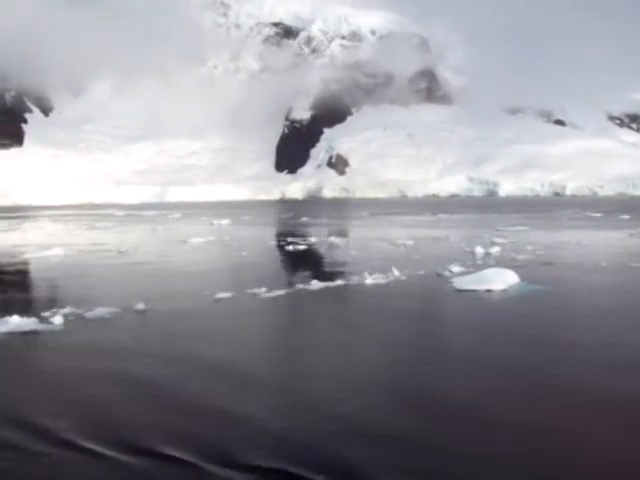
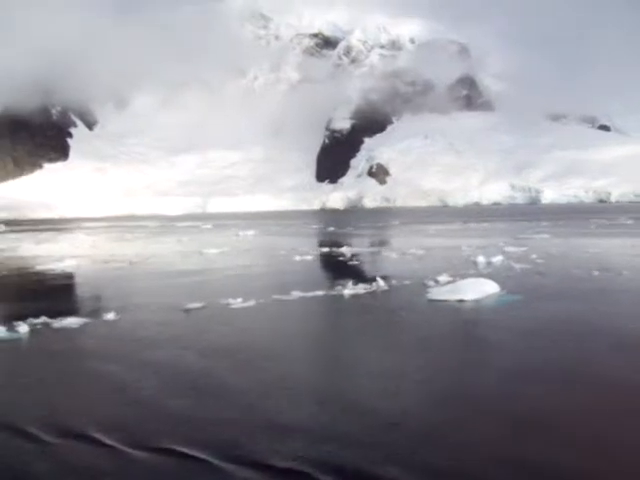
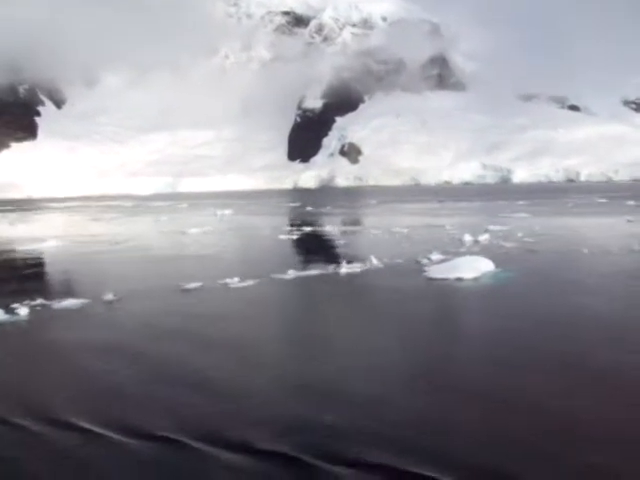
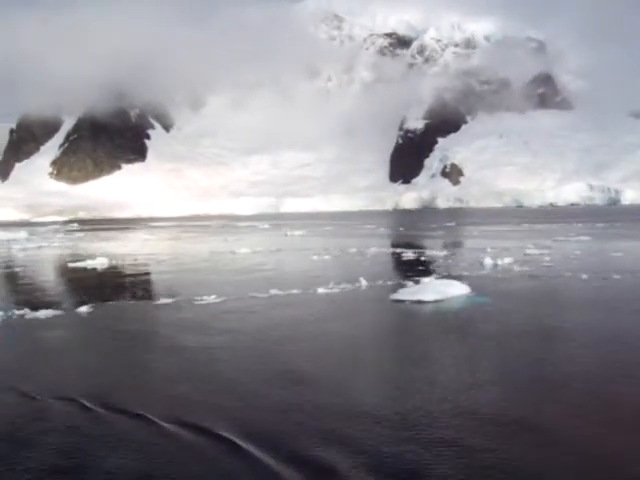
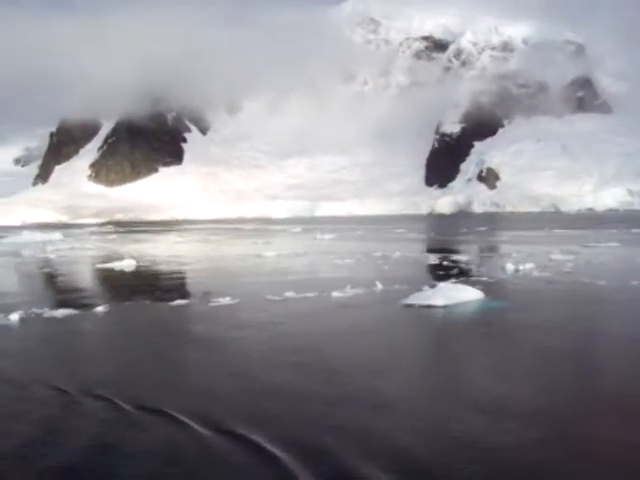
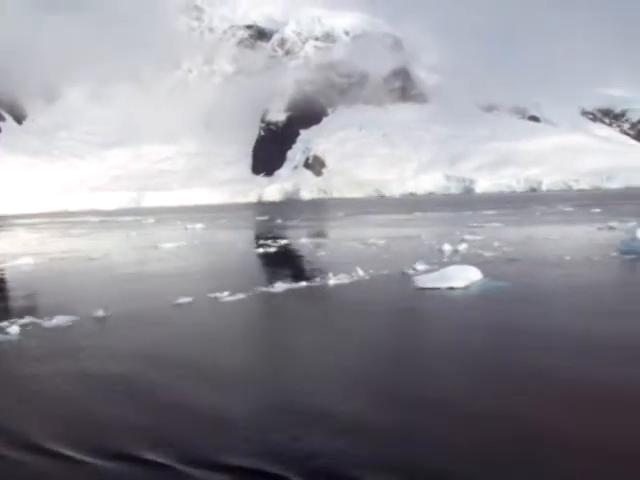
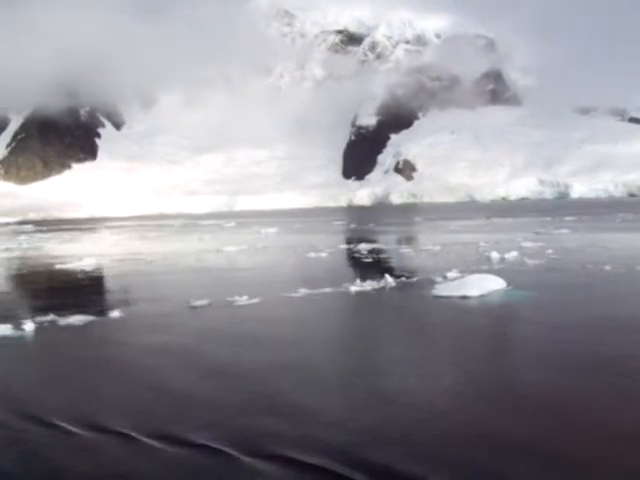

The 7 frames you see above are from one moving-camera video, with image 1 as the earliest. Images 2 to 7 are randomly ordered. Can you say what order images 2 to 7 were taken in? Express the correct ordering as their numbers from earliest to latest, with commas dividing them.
6, 3, 2, 7, 4, 5
